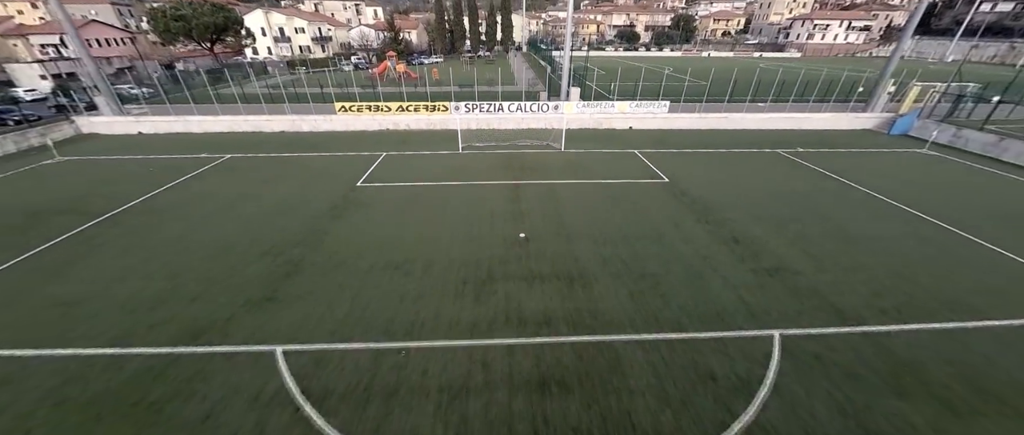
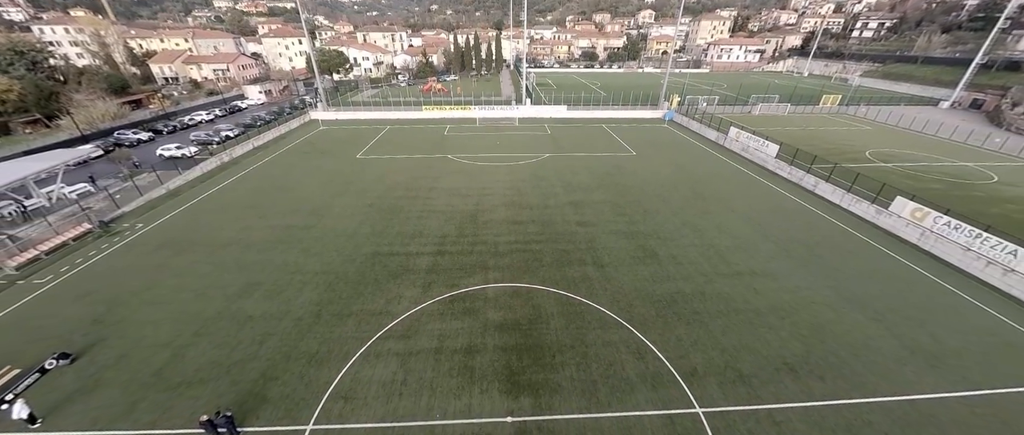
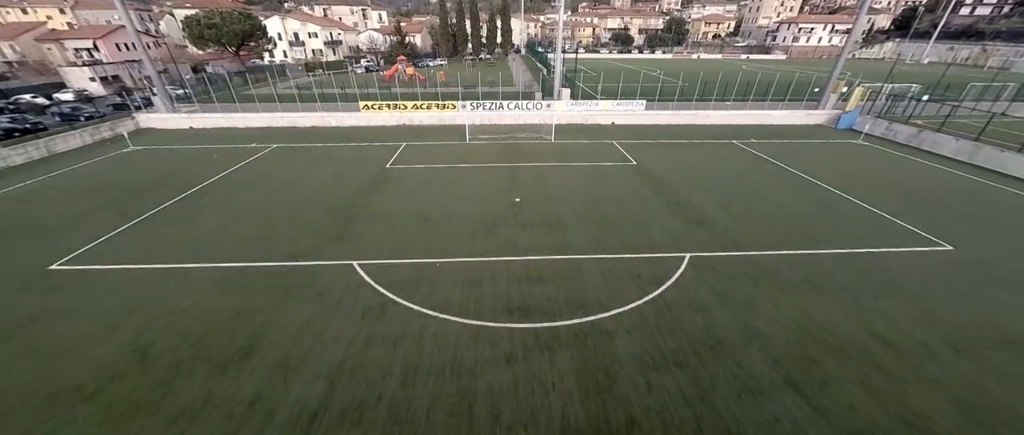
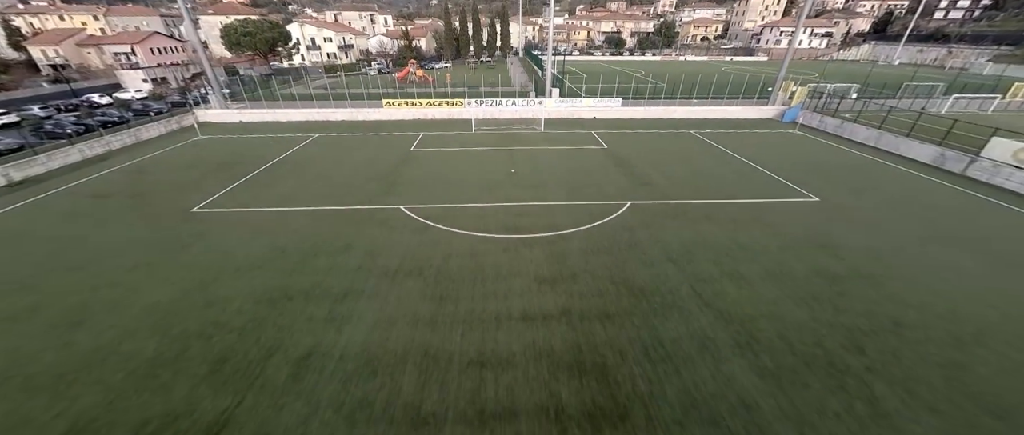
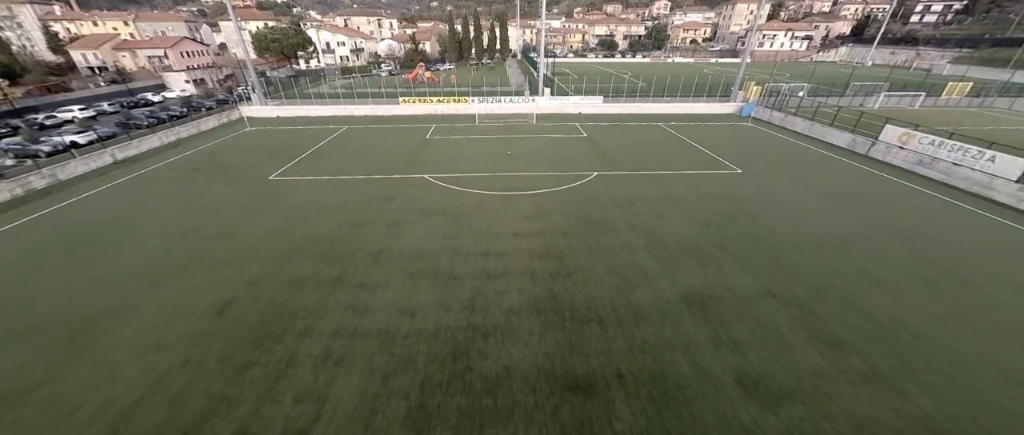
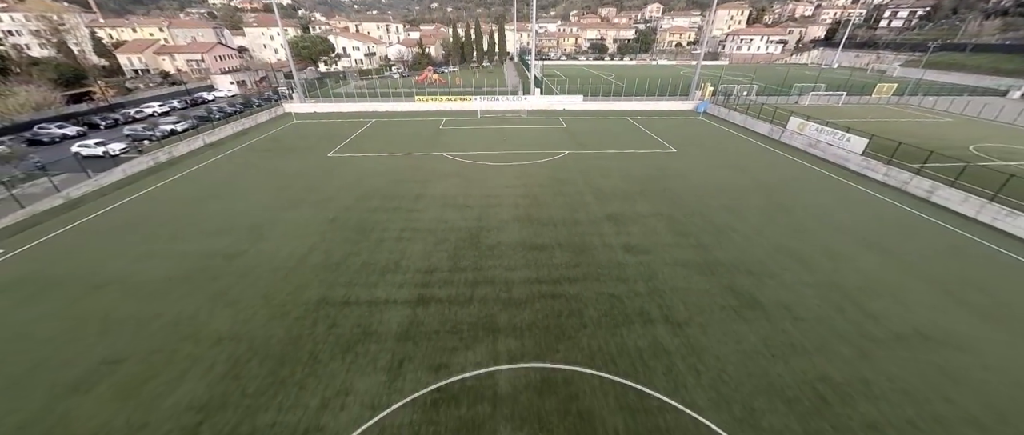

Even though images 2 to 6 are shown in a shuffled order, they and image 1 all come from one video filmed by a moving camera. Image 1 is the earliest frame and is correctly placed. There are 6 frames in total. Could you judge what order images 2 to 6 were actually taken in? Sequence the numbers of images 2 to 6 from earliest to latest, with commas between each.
3, 4, 5, 6, 2
